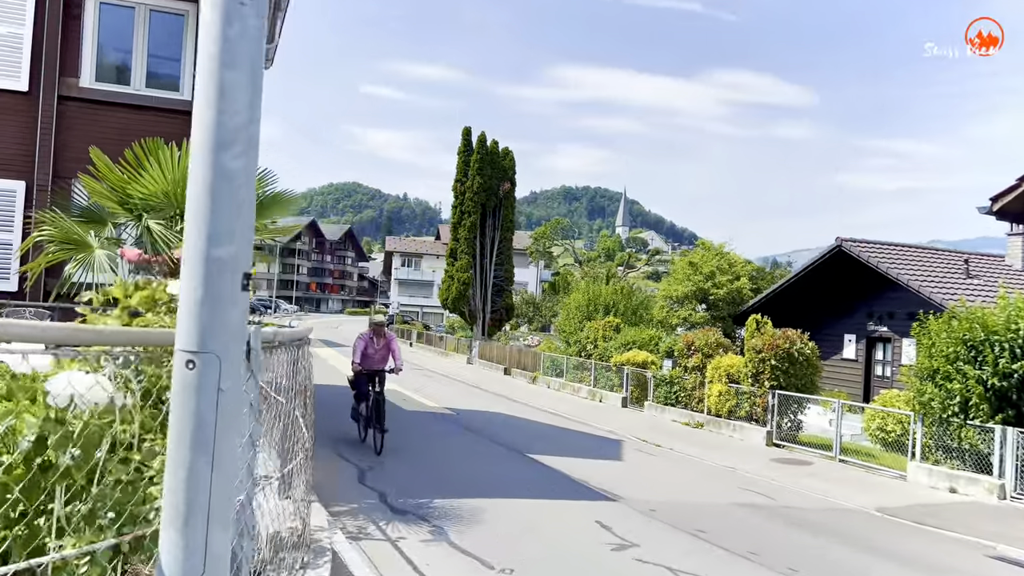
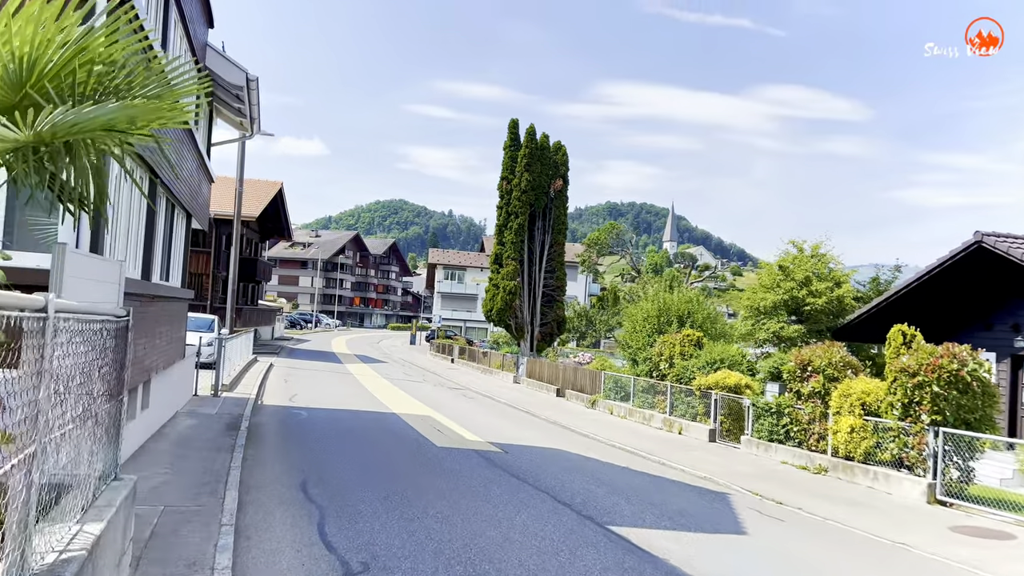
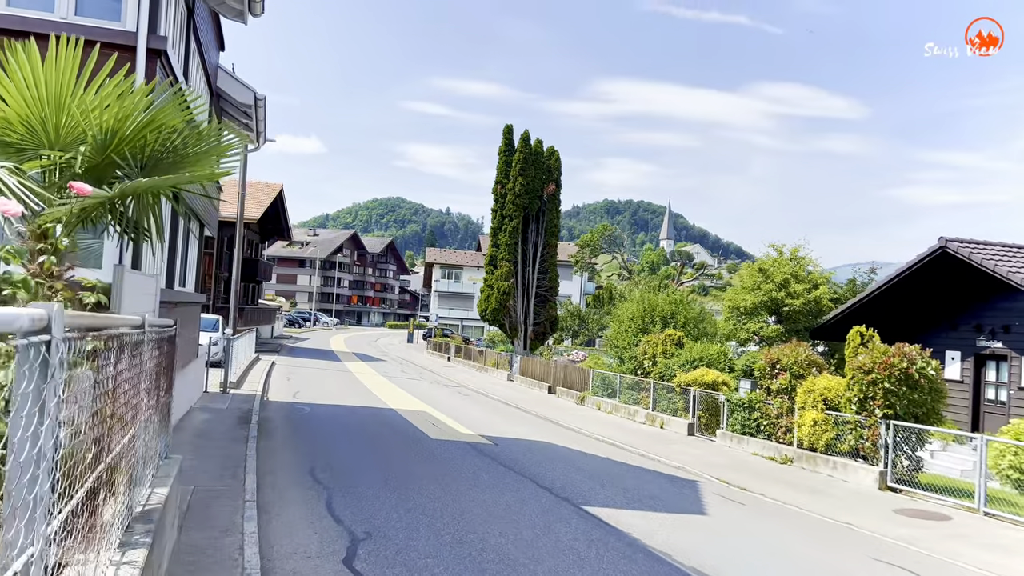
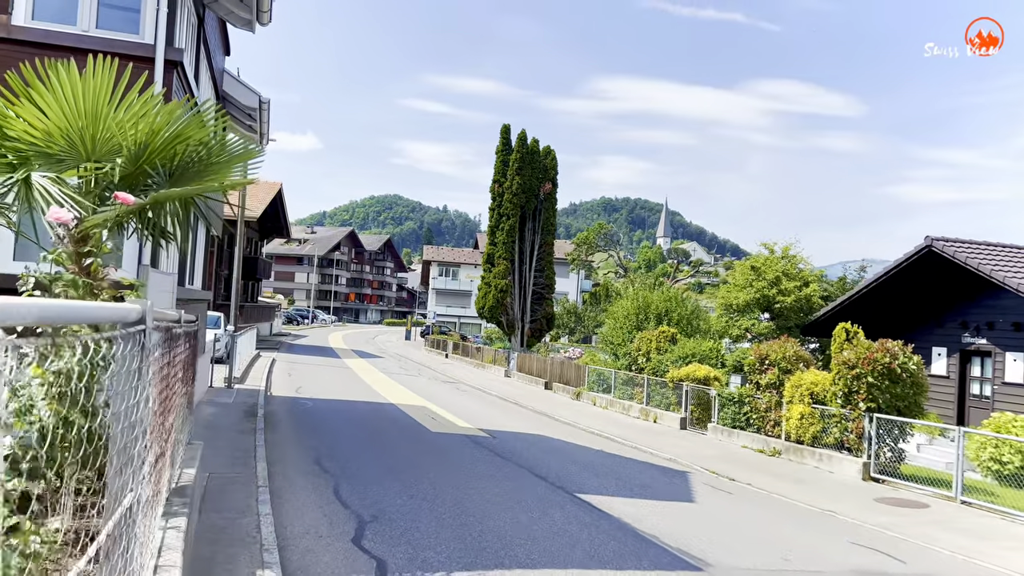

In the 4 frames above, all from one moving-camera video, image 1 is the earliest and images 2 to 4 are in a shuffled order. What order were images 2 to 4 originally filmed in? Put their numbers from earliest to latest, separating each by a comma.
4, 3, 2
